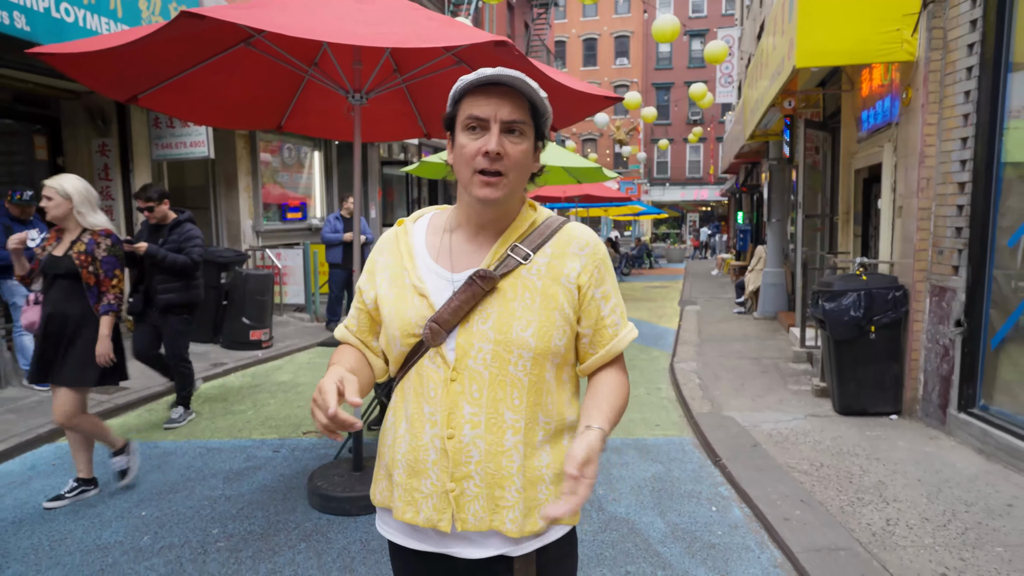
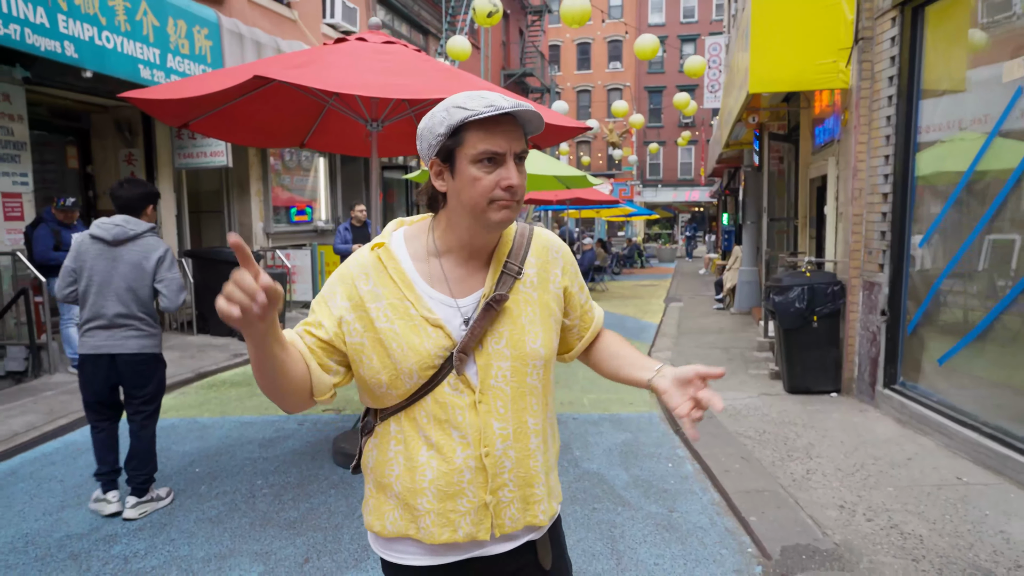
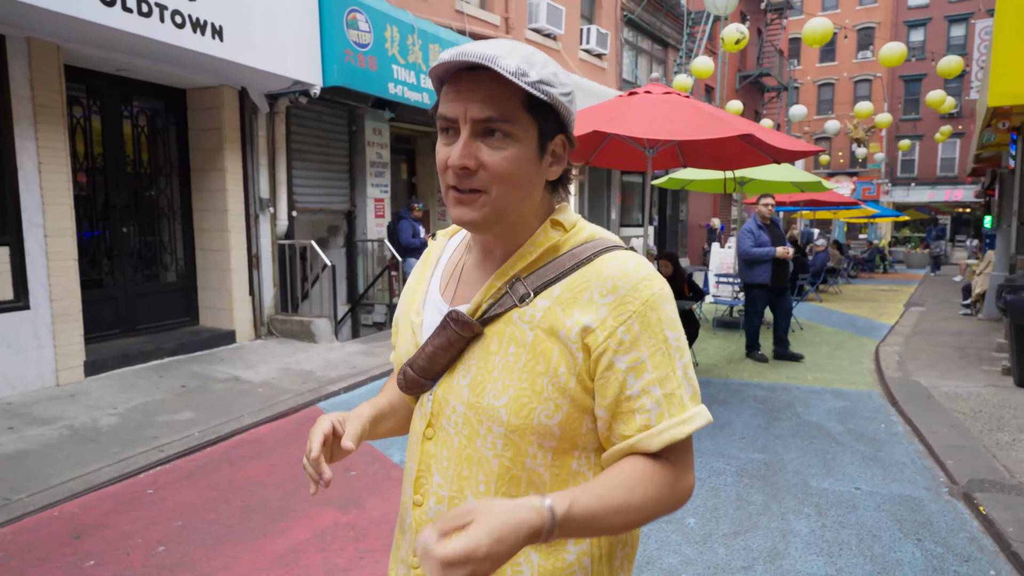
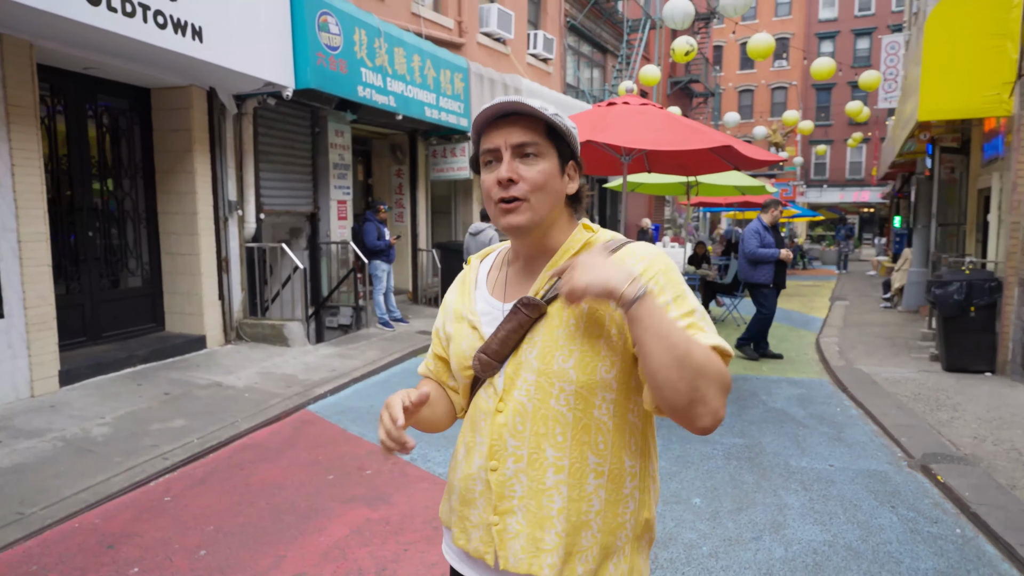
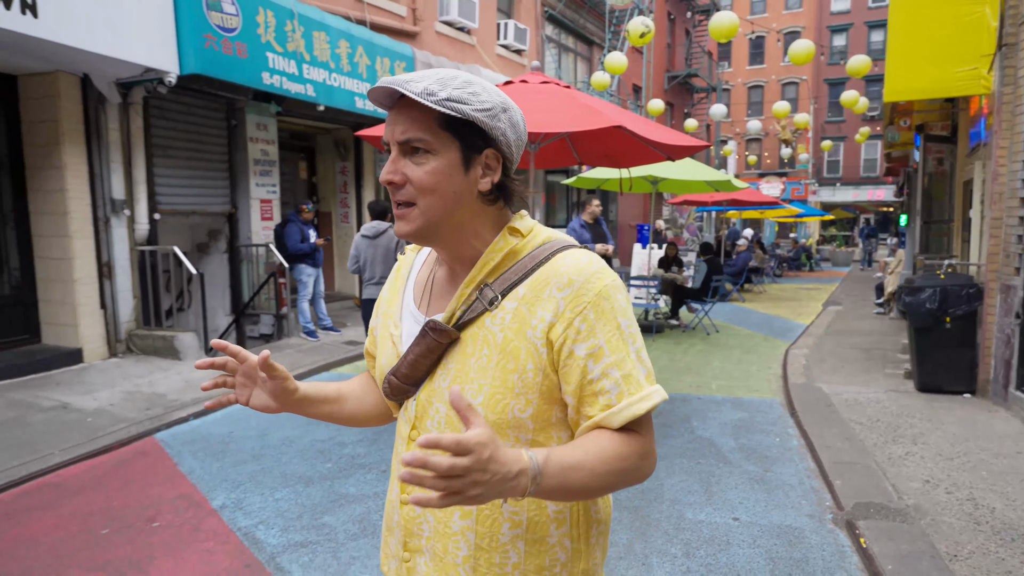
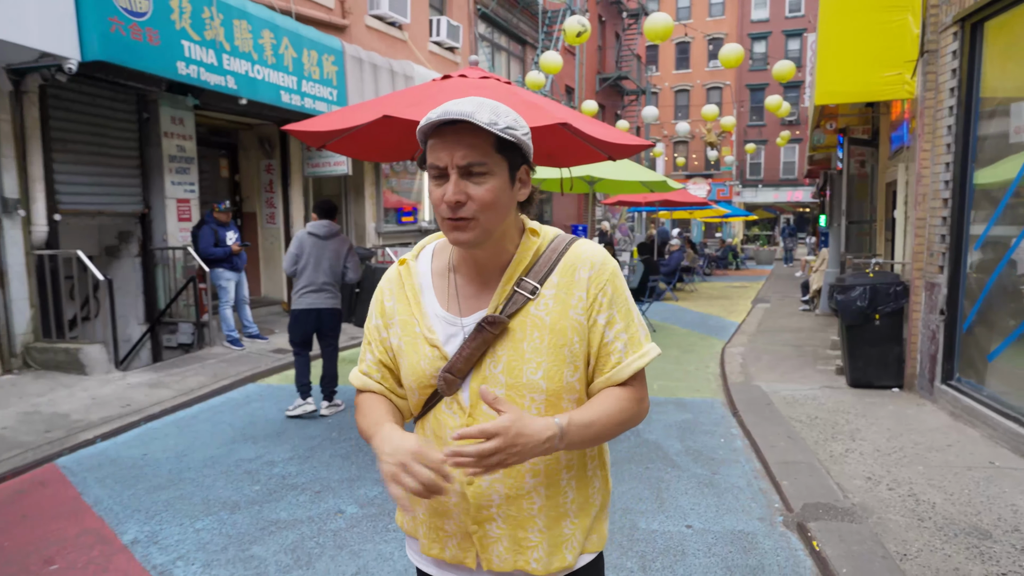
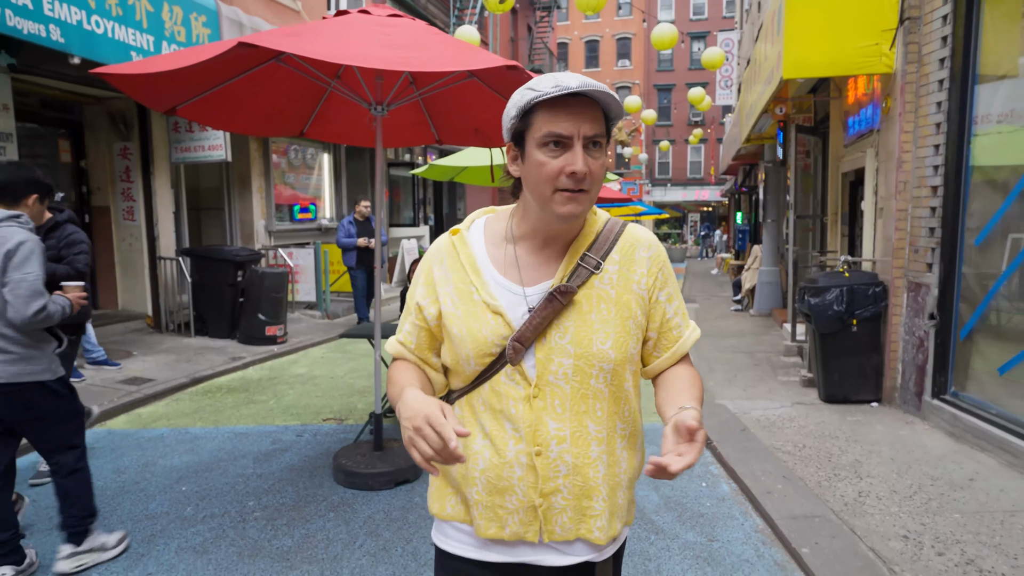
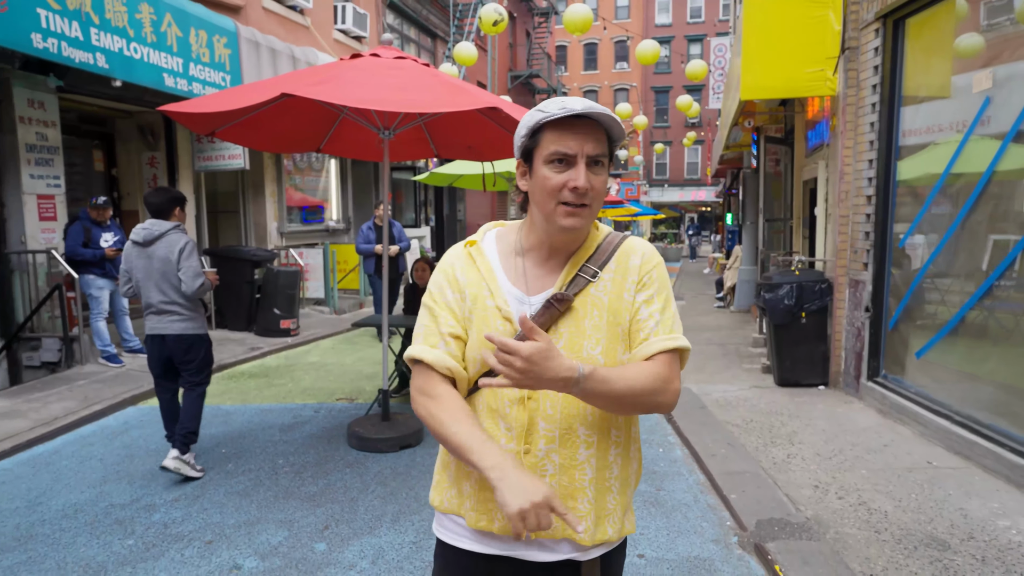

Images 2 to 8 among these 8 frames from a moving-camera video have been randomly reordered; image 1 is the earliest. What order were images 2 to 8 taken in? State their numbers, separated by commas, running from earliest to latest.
7, 2, 8, 6, 5, 3, 4
